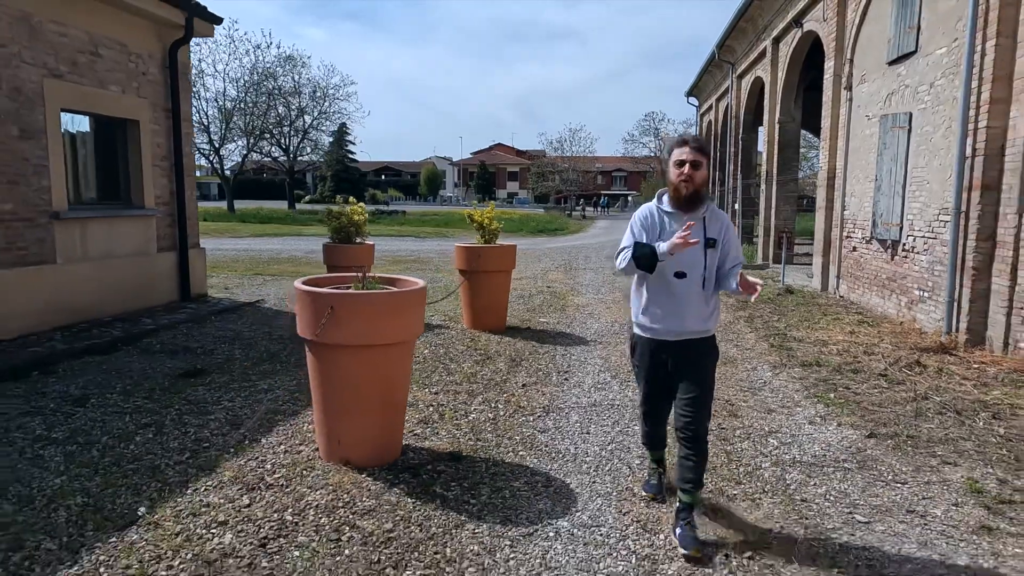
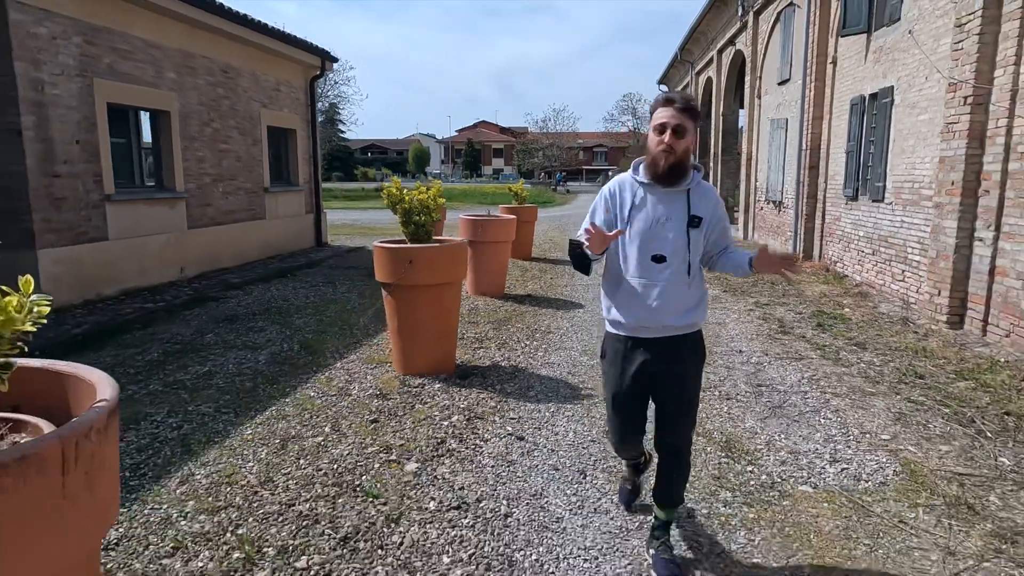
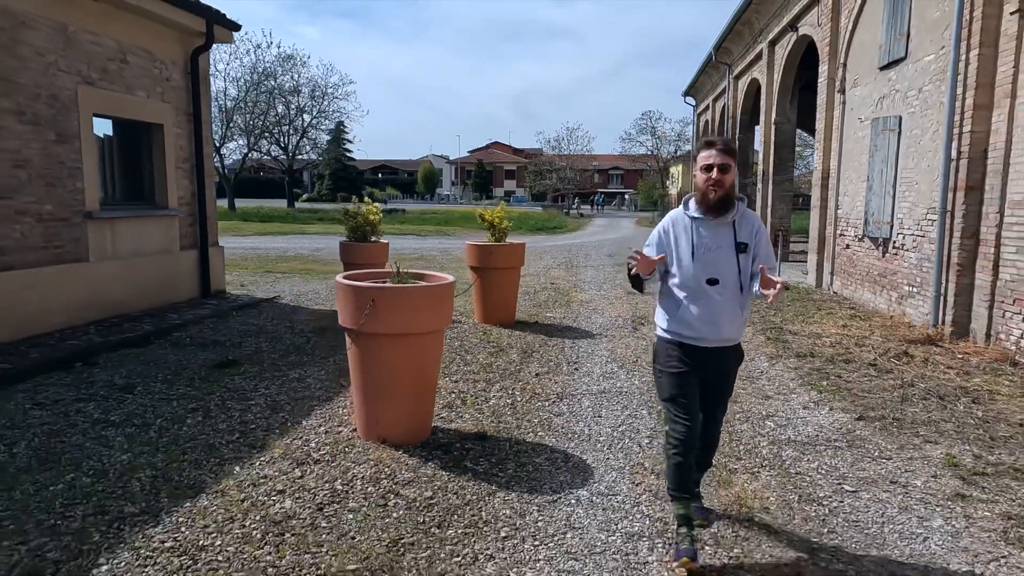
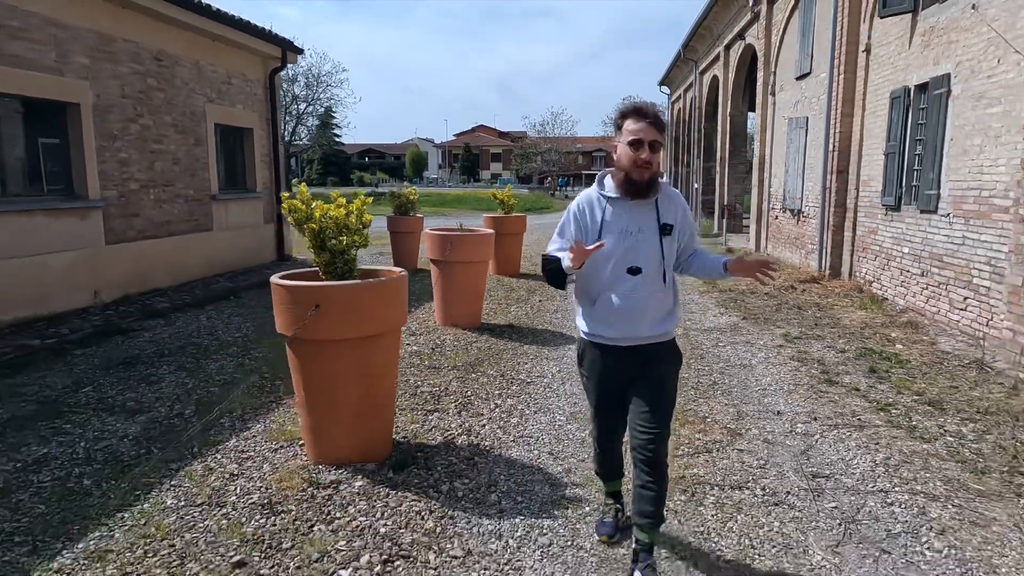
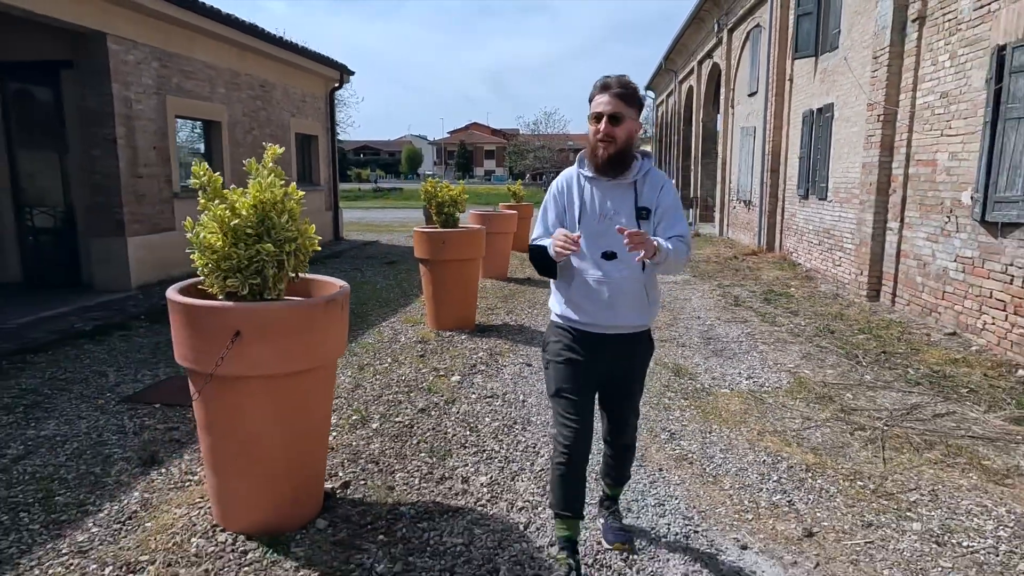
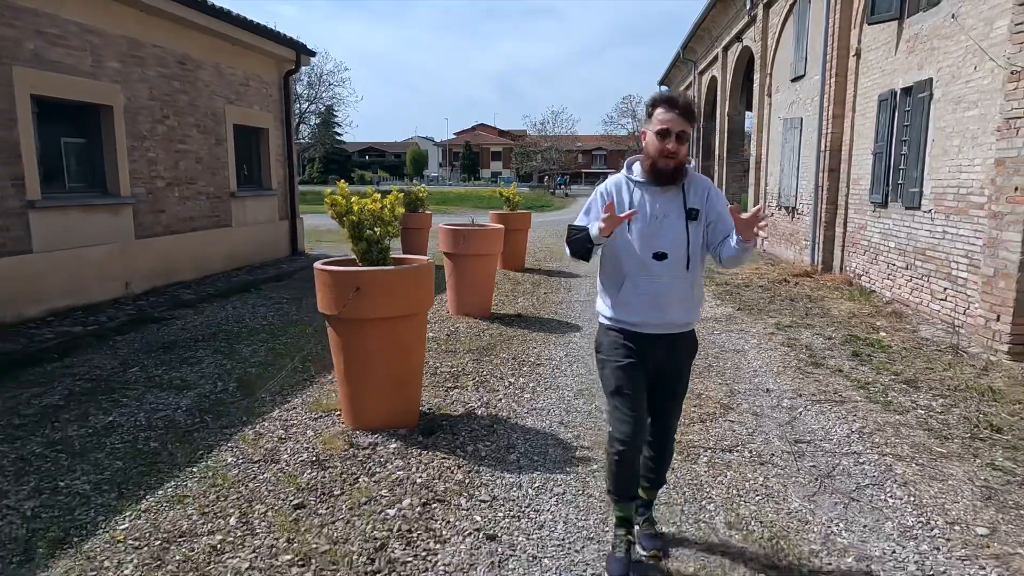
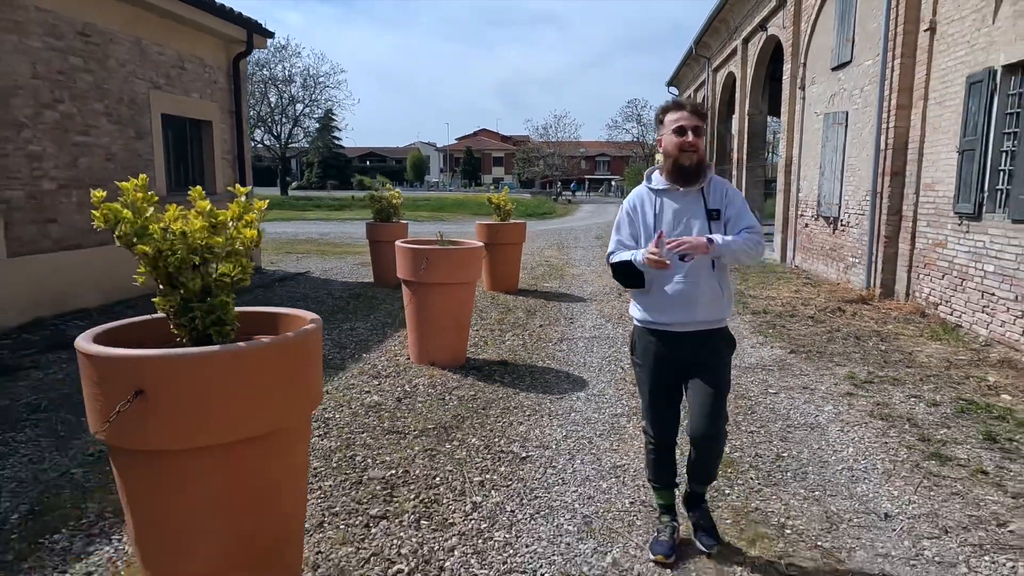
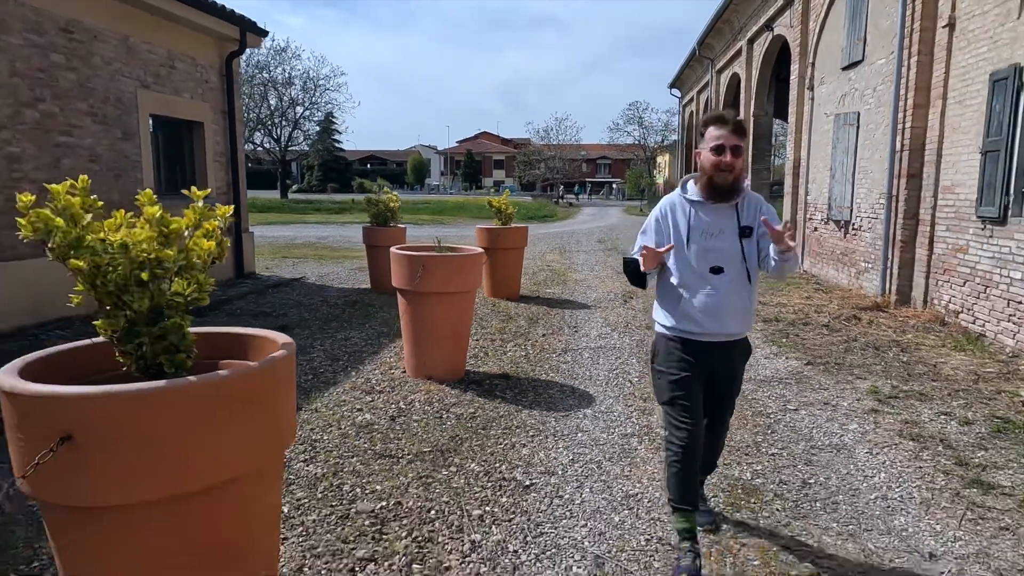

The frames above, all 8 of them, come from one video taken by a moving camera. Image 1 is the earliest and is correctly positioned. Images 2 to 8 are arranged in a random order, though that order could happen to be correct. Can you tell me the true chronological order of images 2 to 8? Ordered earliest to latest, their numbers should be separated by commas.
3, 8, 7, 4, 6, 2, 5
